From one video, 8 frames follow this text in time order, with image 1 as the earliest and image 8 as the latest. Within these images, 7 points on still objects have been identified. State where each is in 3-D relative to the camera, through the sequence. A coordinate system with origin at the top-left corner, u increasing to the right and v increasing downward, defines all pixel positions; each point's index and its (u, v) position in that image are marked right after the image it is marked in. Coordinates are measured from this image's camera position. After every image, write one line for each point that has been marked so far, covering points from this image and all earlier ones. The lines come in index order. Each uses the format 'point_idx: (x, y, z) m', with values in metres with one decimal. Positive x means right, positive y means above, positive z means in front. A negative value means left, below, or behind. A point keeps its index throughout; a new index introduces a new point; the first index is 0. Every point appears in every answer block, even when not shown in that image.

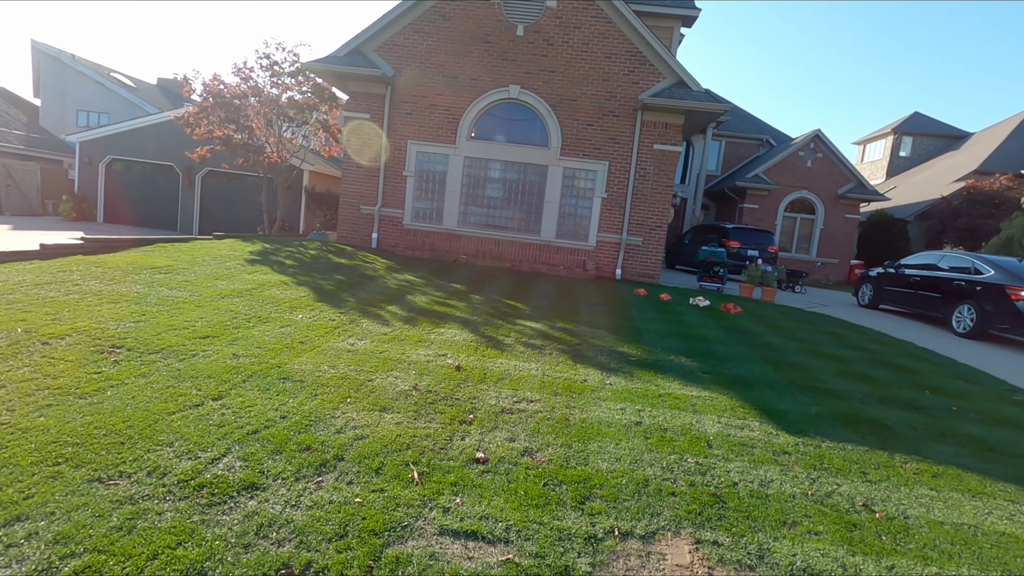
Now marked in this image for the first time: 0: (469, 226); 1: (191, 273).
0: (-1.0, +1.4, +11.8) m
1: (-4.3, +0.2, +7.1) m
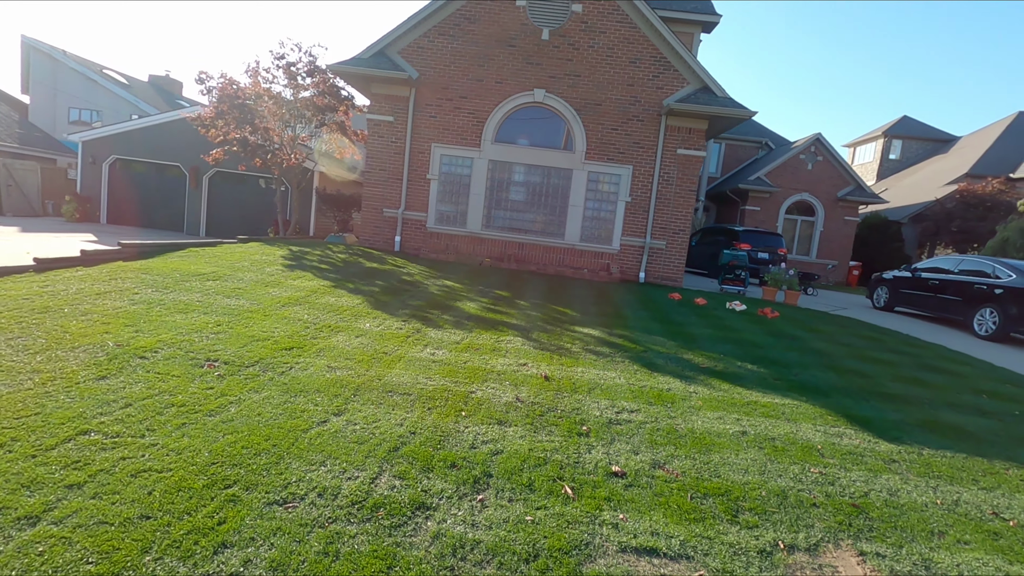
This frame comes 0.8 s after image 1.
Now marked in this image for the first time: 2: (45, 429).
0: (-0.4, +1.3, +11.8) m
1: (-3.6, +0.1, +7.0) m
2: (-2.4, -0.7, +2.7) m
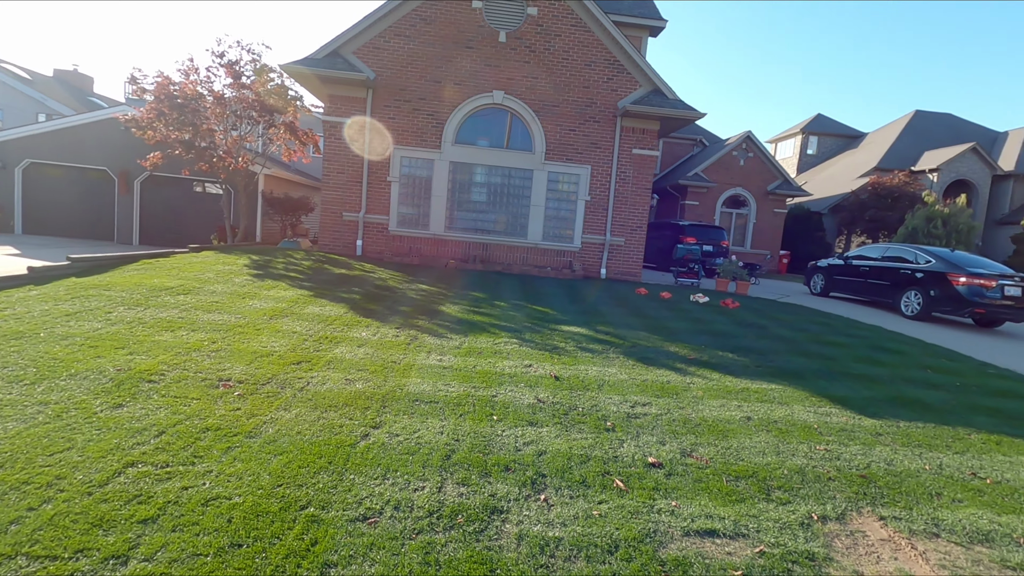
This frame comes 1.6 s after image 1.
0: (-1.3, +1.3, +11.8) m
1: (-3.8, 0.0, +6.7) m
2: (-2.1, -0.9, +2.6) m
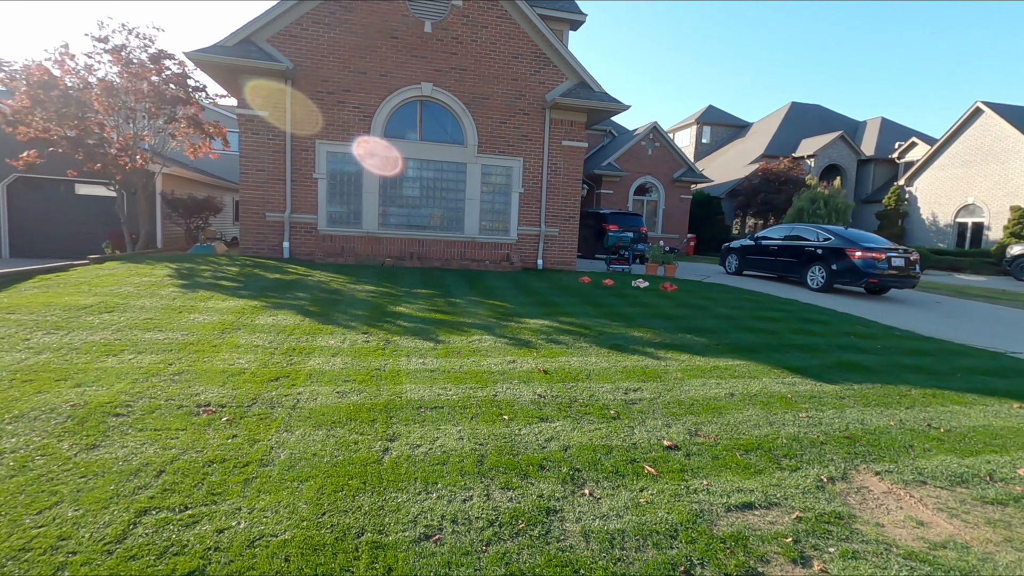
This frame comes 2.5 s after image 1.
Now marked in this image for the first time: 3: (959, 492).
0: (-2.6, +1.3, +11.5) m
1: (-4.2, -0.2, +6.0) m
2: (-1.8, -1.0, +2.3) m
3: (+2.6, -1.2, +3.0) m
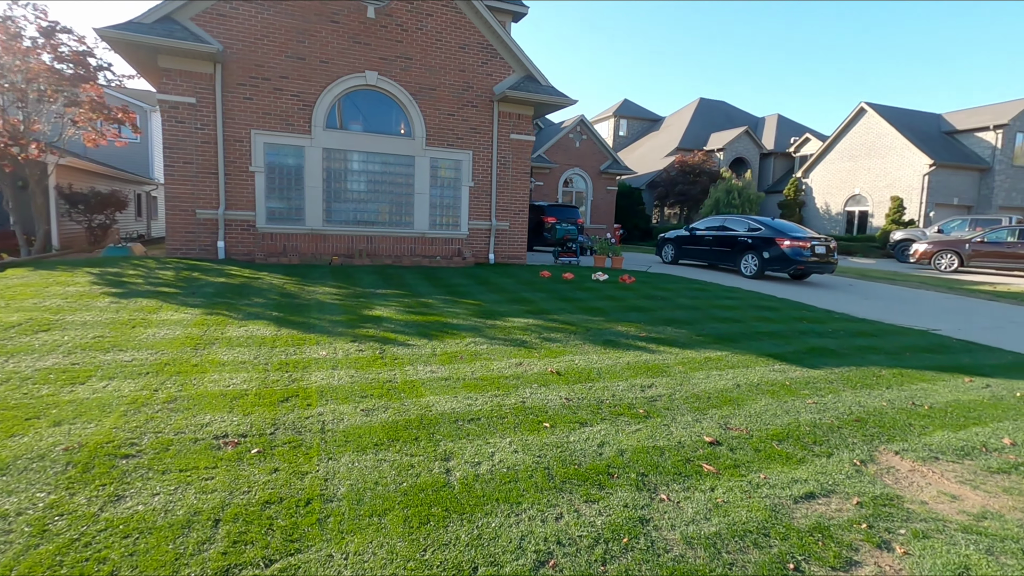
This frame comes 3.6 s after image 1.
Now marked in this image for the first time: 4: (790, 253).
0: (-3.6, +1.3, +10.9) m
1: (-4.3, -0.4, +5.3) m
2: (-1.3, -1.1, +1.9) m
3: (+2.9, -1.1, +3.4) m
4: (+6.2, +0.8, +11.8) m
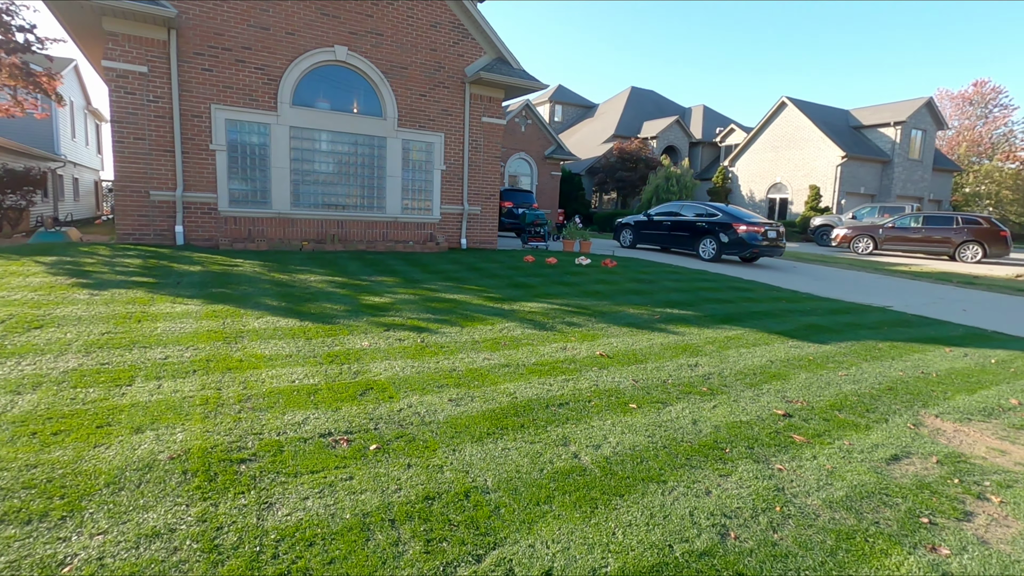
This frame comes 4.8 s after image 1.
0: (-4.0, +1.6, +10.3) m
1: (-3.9, -0.3, +4.7) m
2: (-0.4, -1.0, +1.8) m
3: (+3.5, -1.0, +3.9) m
4: (+5.6, +1.2, +12.6) m
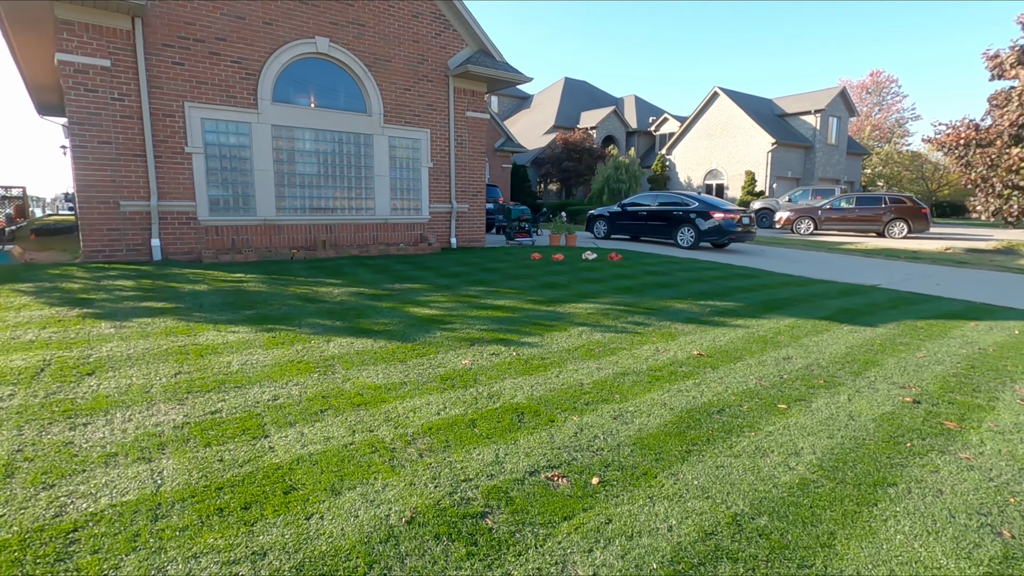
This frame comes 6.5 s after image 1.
0: (-4.0, +1.3, +9.5) m
1: (-2.9, -0.5, +4.0) m
2: (+0.9, -1.1, +1.7) m
3: (+4.5, -0.8, +4.2) m
4: (+5.2, +1.6, +13.1) m
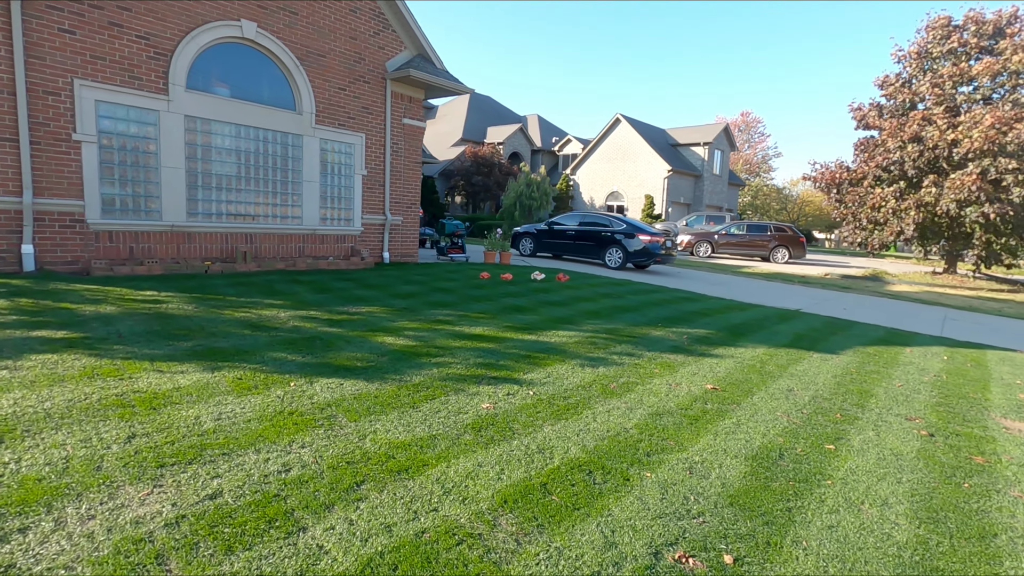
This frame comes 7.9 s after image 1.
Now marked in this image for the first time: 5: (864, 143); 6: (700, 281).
0: (-4.7, +1.1, +8.1) m
1: (-2.6, -0.7, +2.9) m
2: (+1.6, -1.3, +1.4) m
3: (+4.6, -1.1, +4.7) m
4: (+3.5, +1.1, +13.6) m
5: (+12.1, +5.0, +18.3) m
6: (+5.0, +0.2, +14.0) m
